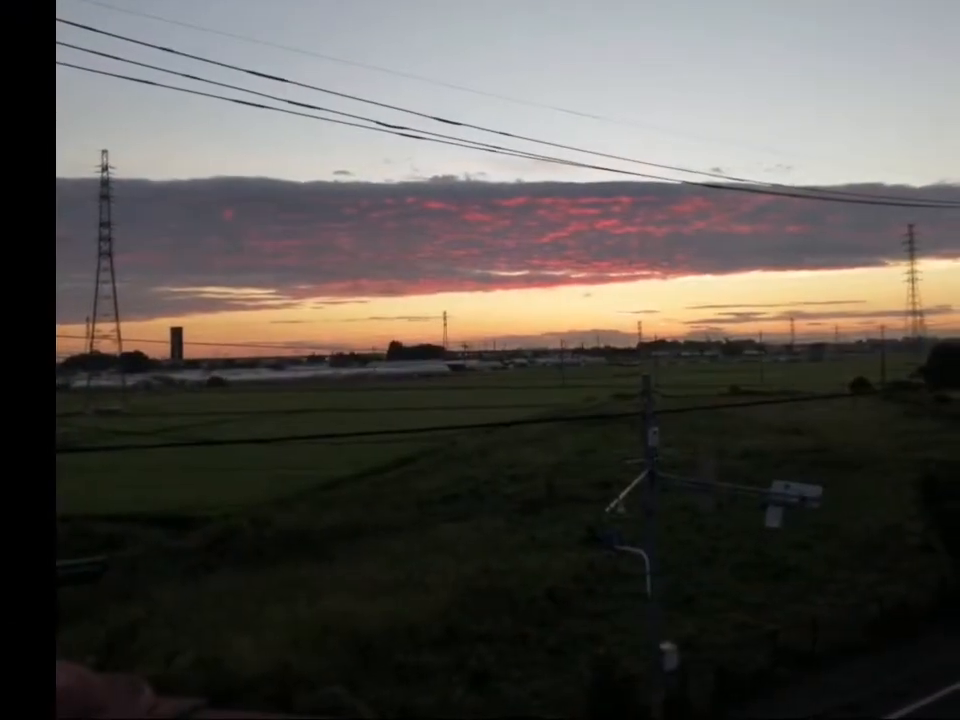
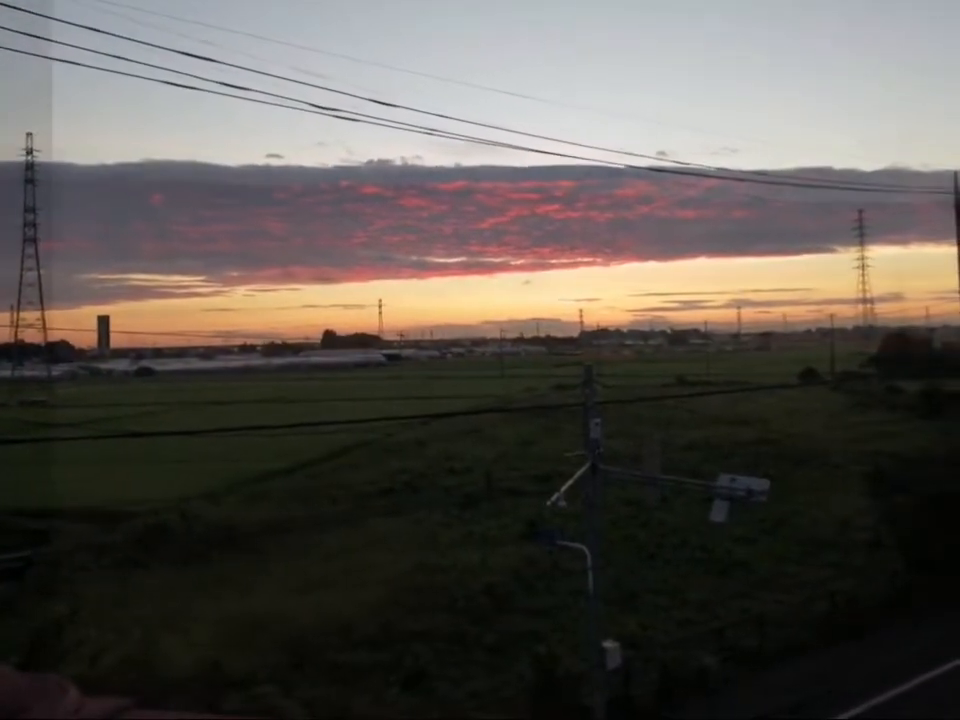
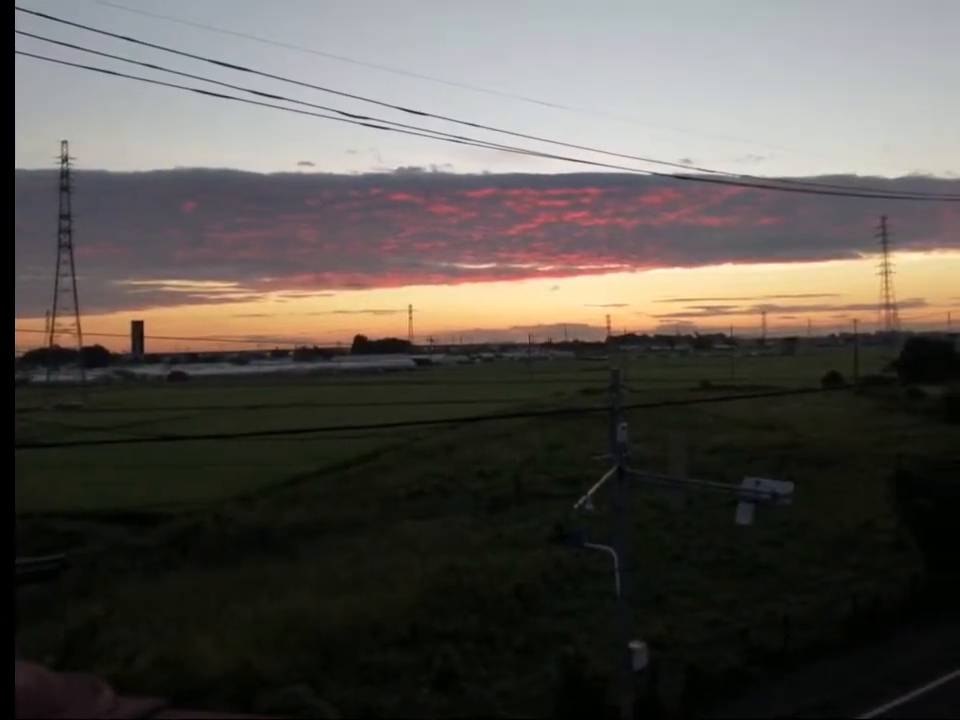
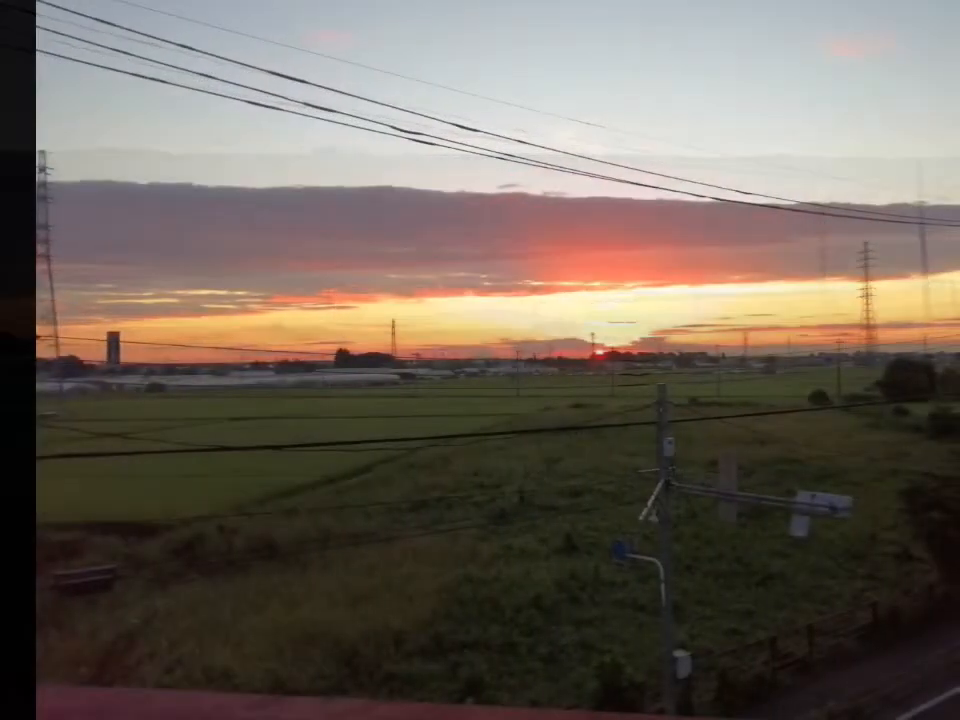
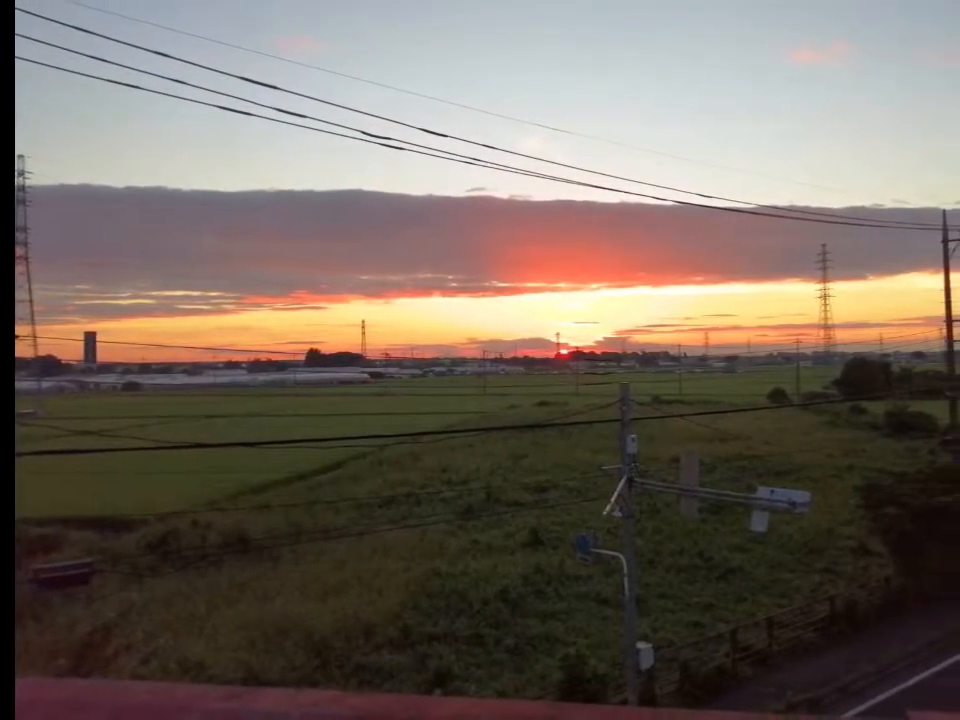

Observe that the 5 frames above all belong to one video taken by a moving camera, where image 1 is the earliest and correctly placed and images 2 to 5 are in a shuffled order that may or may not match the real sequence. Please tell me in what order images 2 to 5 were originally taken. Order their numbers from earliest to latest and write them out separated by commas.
3, 2, 4, 5
